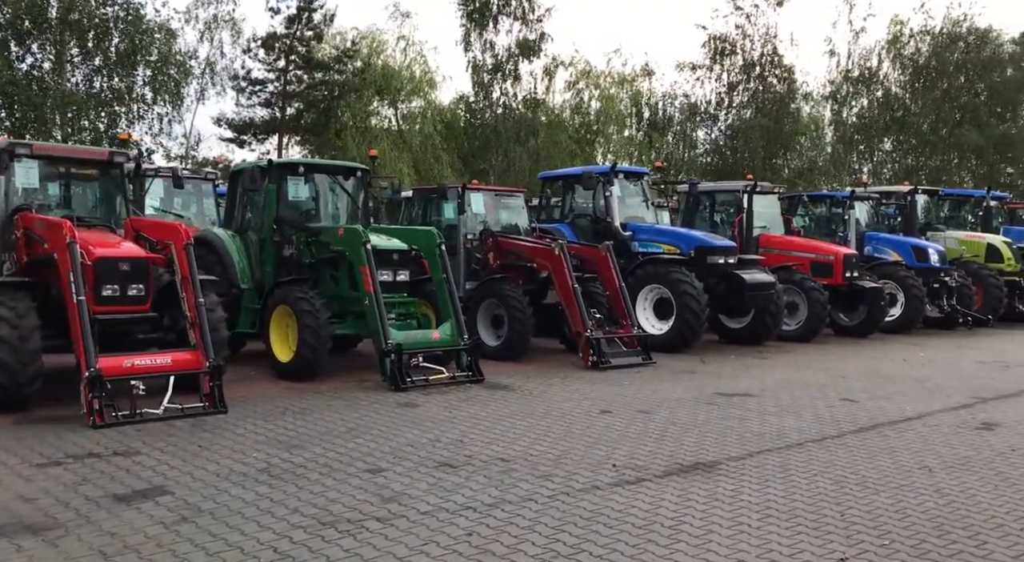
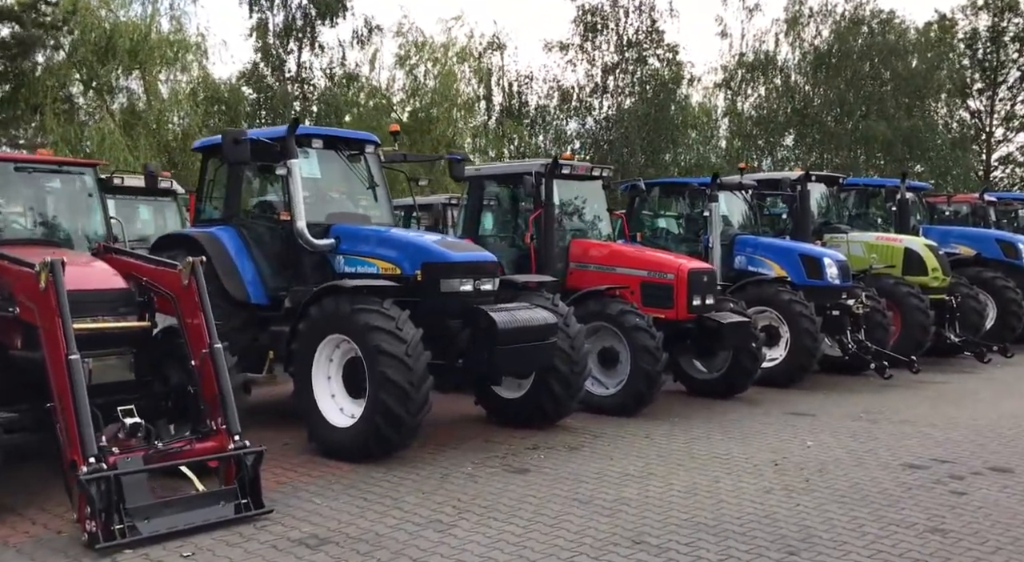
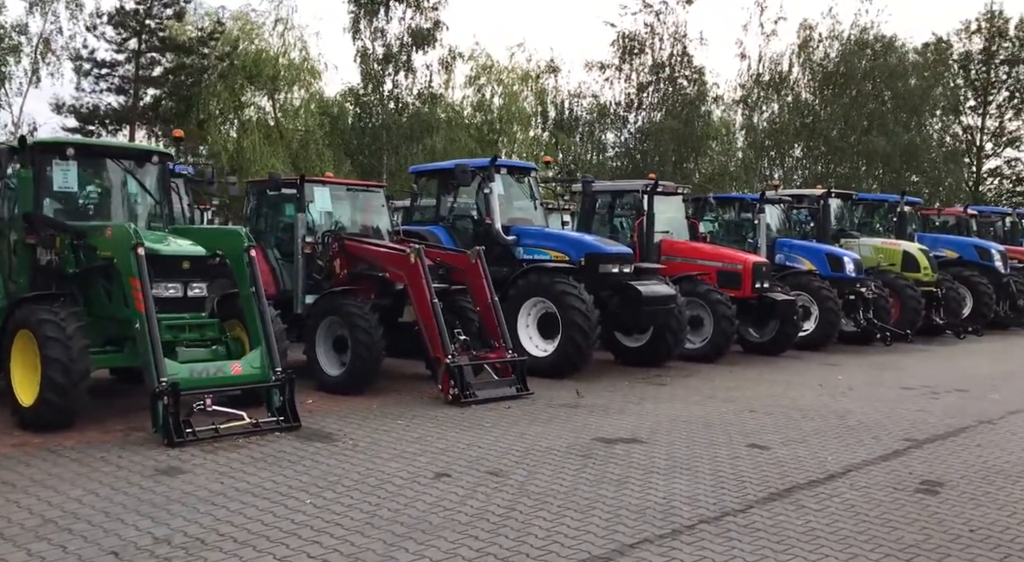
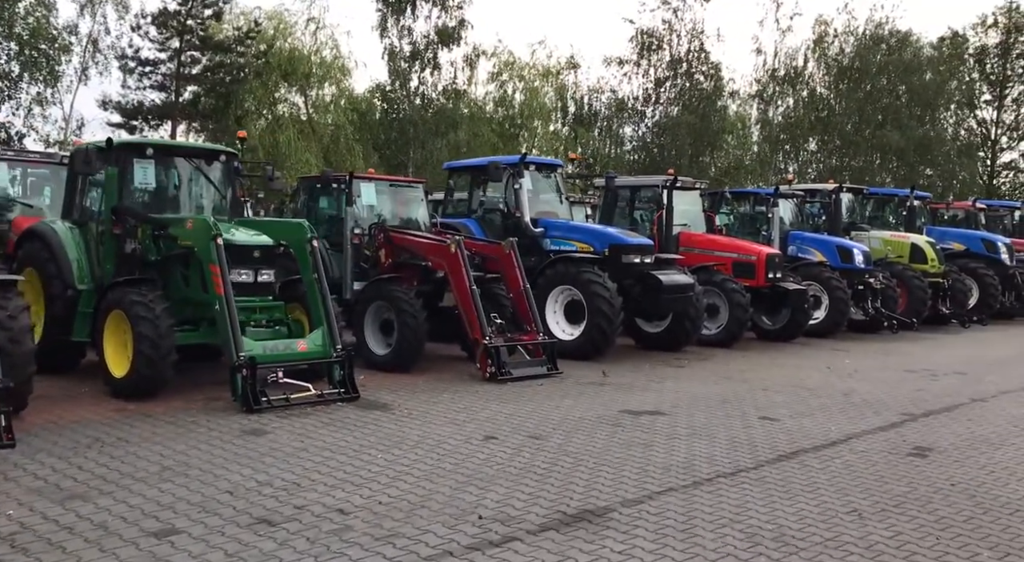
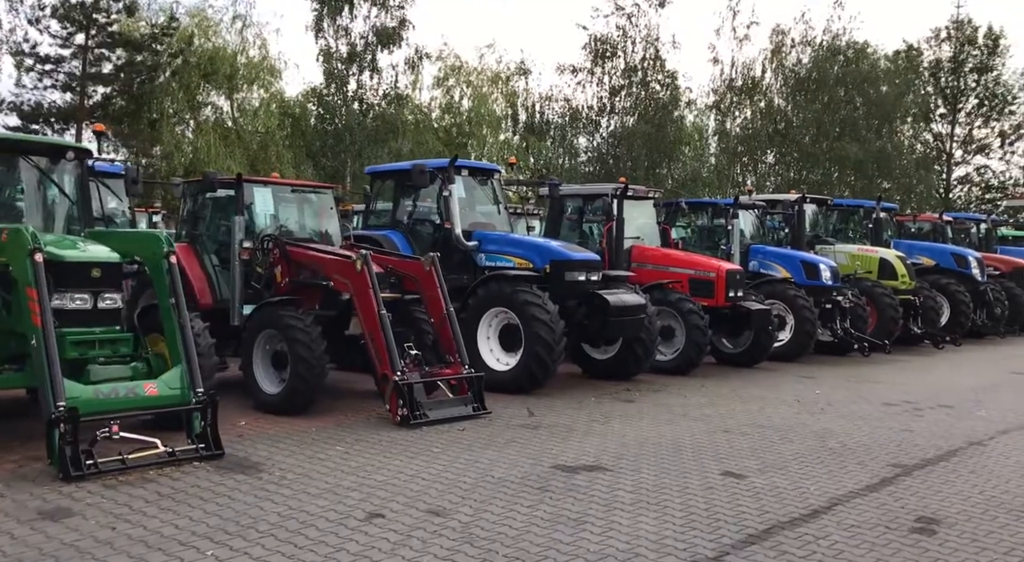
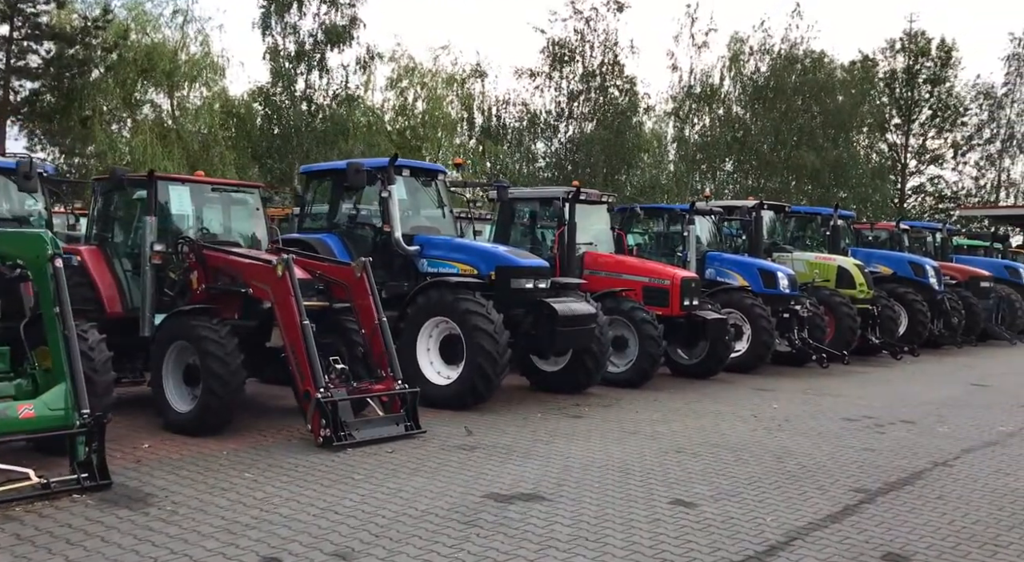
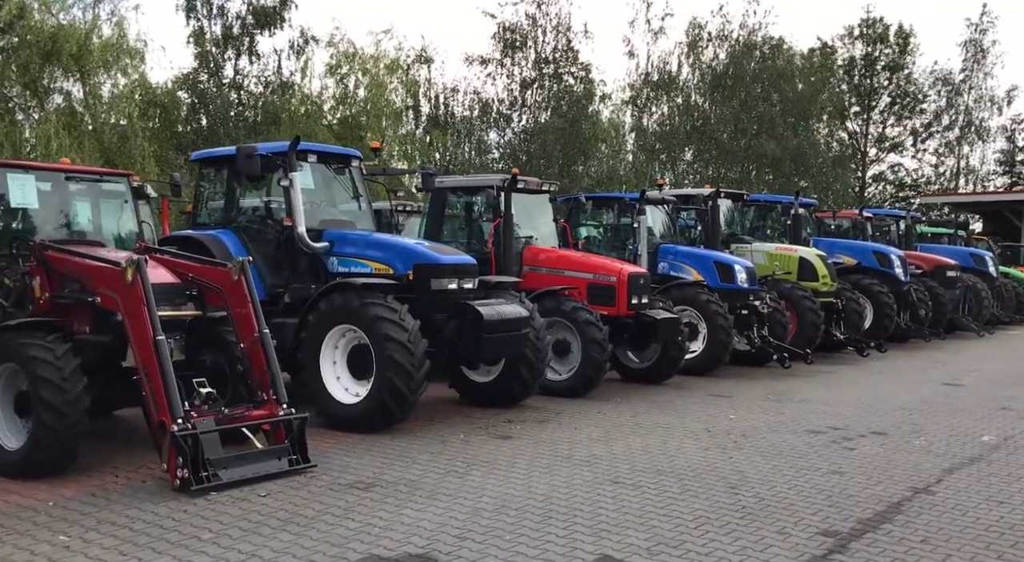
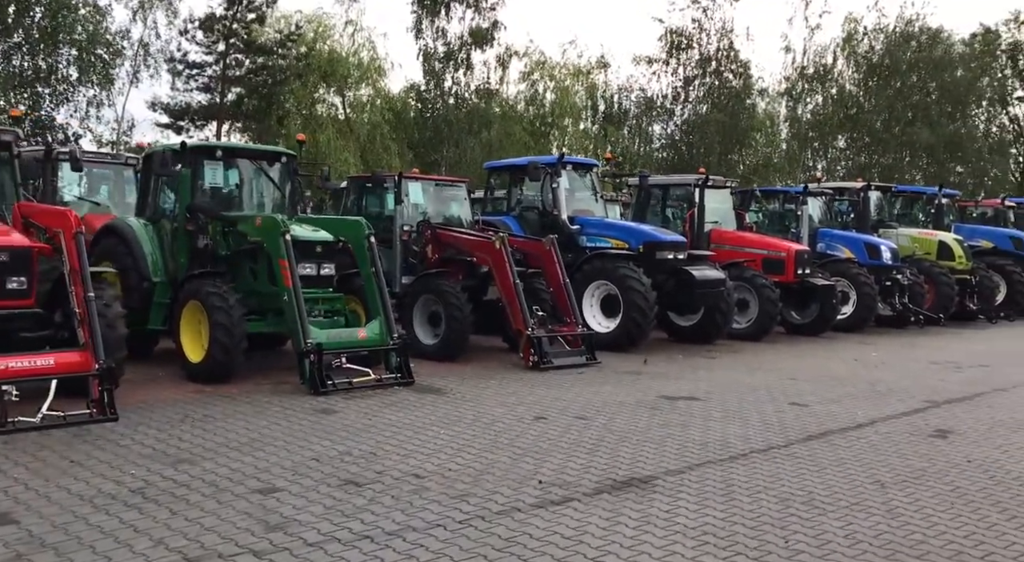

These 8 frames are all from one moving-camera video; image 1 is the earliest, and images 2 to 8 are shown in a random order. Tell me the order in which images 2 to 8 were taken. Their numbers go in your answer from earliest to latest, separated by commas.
8, 4, 3, 5, 6, 7, 2
